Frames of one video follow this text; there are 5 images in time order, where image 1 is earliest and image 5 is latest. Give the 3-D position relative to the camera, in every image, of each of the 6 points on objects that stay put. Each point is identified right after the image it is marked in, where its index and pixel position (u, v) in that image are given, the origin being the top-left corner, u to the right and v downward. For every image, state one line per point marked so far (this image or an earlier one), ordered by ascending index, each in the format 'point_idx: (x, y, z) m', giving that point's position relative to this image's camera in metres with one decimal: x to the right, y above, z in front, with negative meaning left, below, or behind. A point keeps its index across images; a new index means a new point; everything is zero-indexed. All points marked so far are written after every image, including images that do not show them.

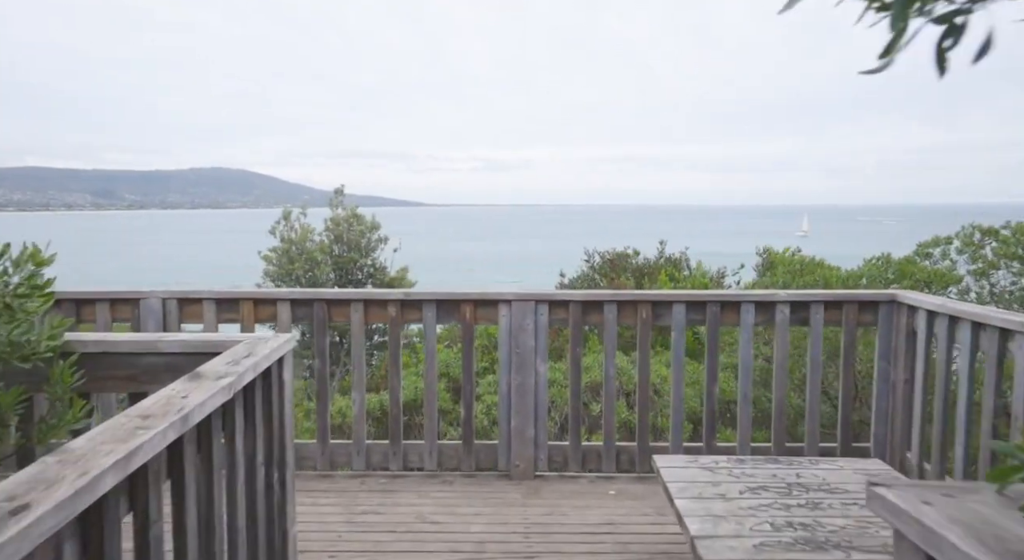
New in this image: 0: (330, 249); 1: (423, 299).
0: (-3.1, +0.5, +10.6) m
1: (-0.5, -0.1, +3.4) m
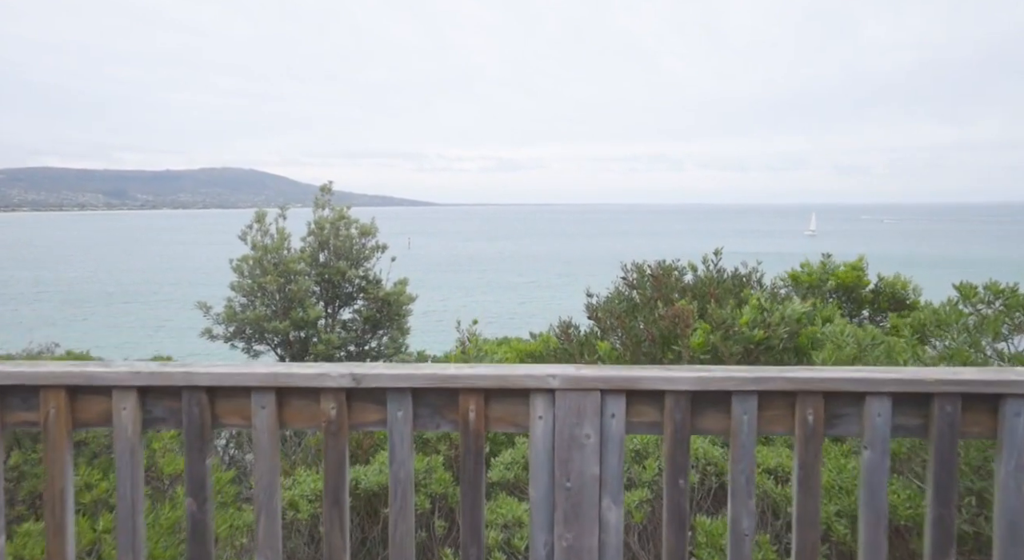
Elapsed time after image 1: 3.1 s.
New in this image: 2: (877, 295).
0: (-2.9, +0.3, +9.0) m
1: (-0.3, -0.3, +1.8) m
2: (+3.6, -0.1, +6.2) m
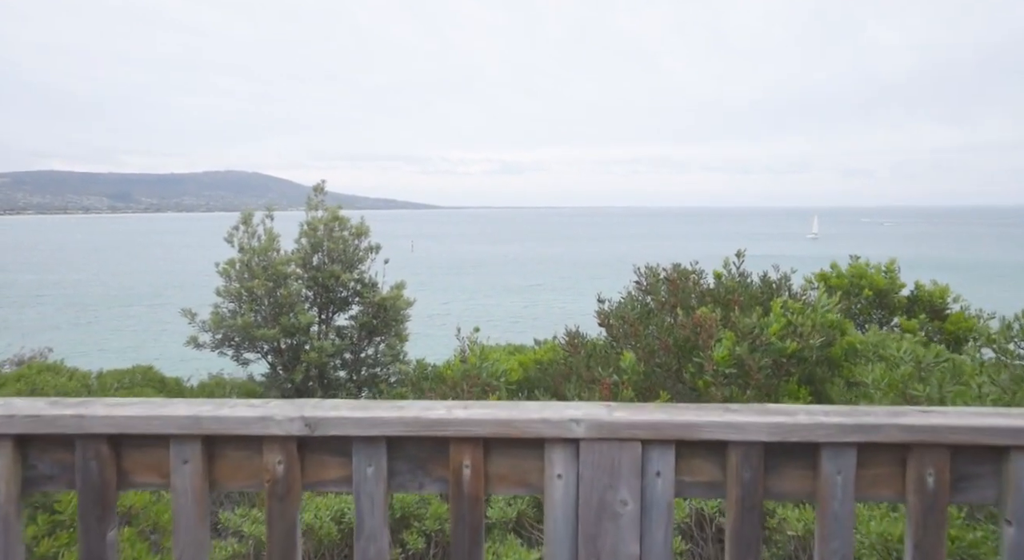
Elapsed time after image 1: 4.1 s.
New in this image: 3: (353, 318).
0: (-2.8, +0.3, +8.6) m
1: (-0.3, -0.3, +1.3) m
2: (+3.6, -0.2, +5.7) m
3: (-2.1, -0.5, +8.6) m
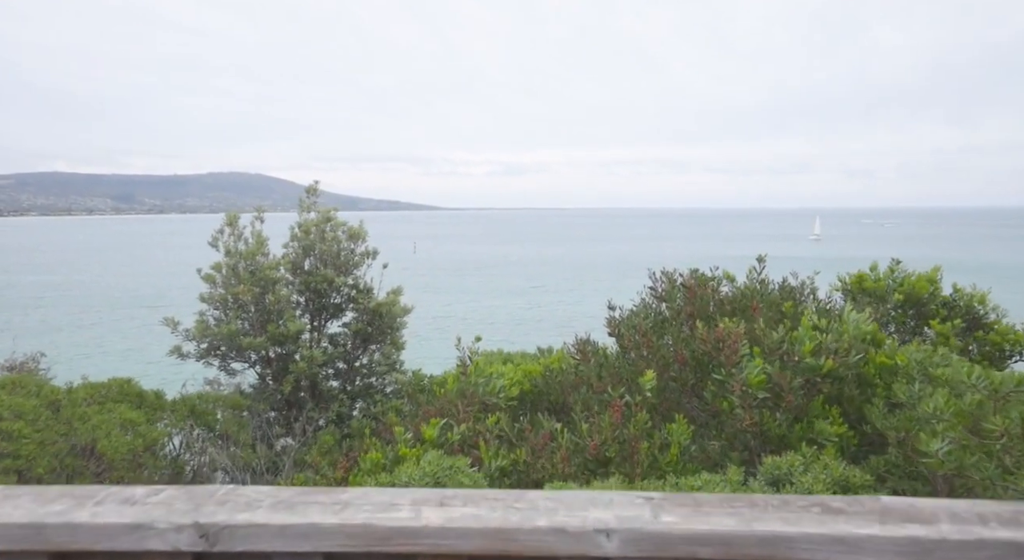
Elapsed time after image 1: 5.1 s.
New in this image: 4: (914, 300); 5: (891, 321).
0: (-2.8, +0.2, +8.1) m
1: (-0.3, -0.4, +0.9) m
2: (+3.6, -0.2, +5.3) m
3: (-2.1, -0.6, +8.2) m
4: (+3.3, -0.2, +5.3) m
5: (+3.1, -0.4, +5.2) m
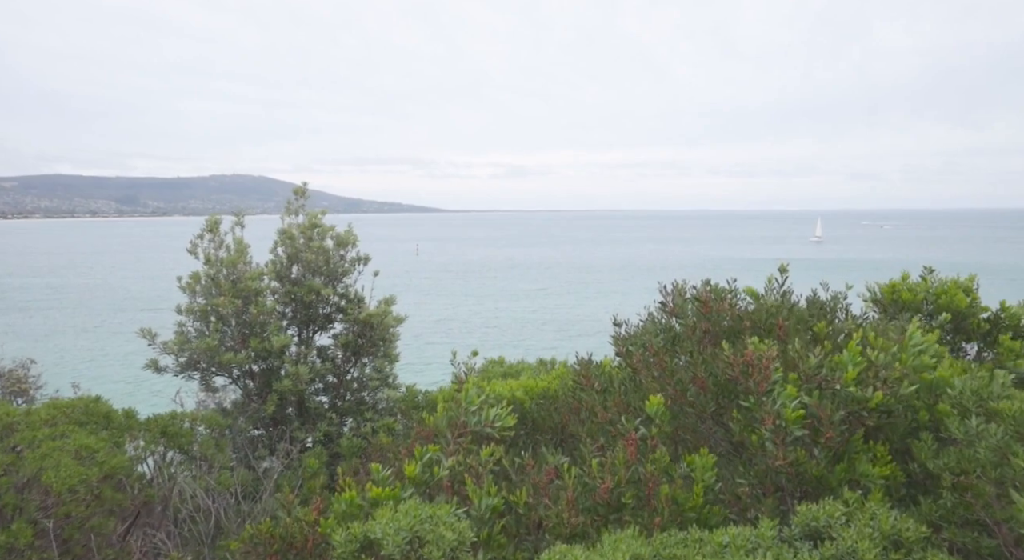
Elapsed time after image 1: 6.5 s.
0: (-2.8, +0.1, +7.7) m
1: (-0.3, -0.4, +0.4) m
2: (+3.6, -0.3, +4.8) m
3: (-2.1, -0.7, +7.7) m
4: (+3.3, -0.3, +4.8) m
5: (+3.1, -0.5, +4.7) m
